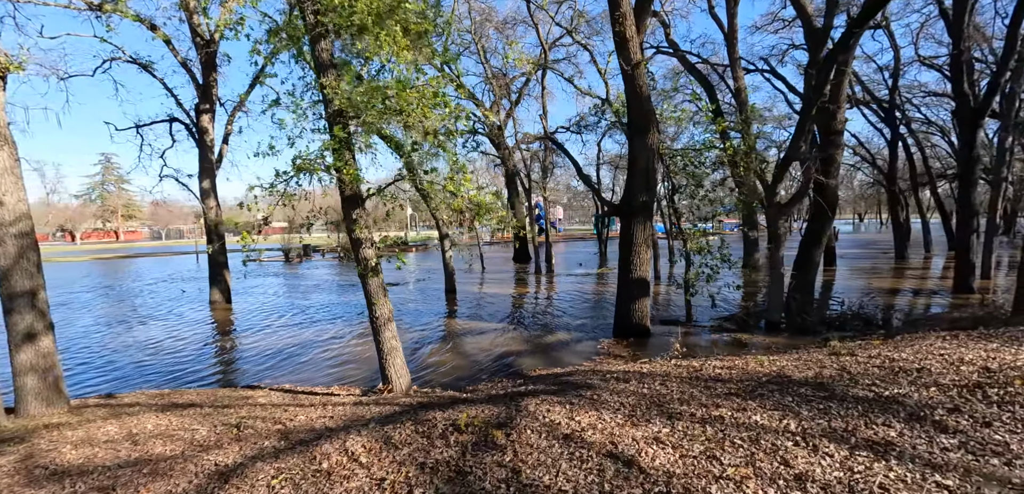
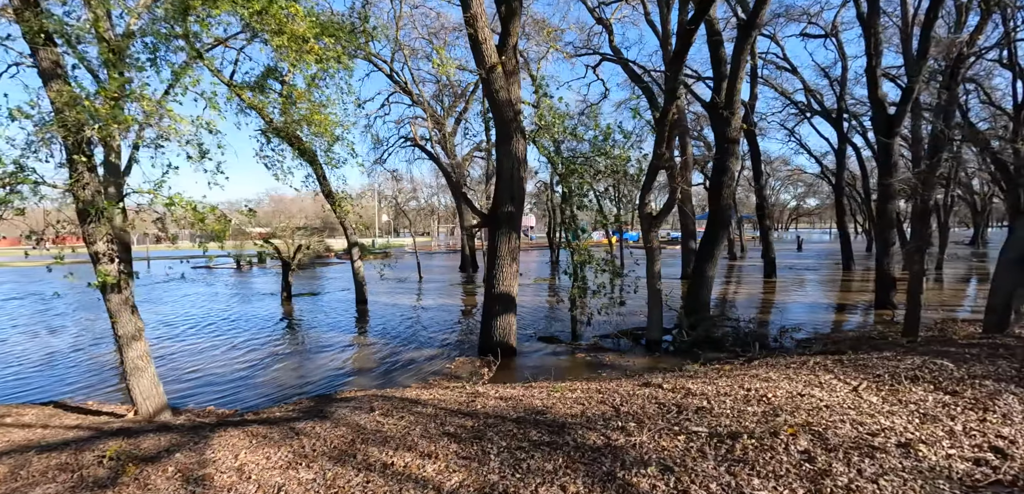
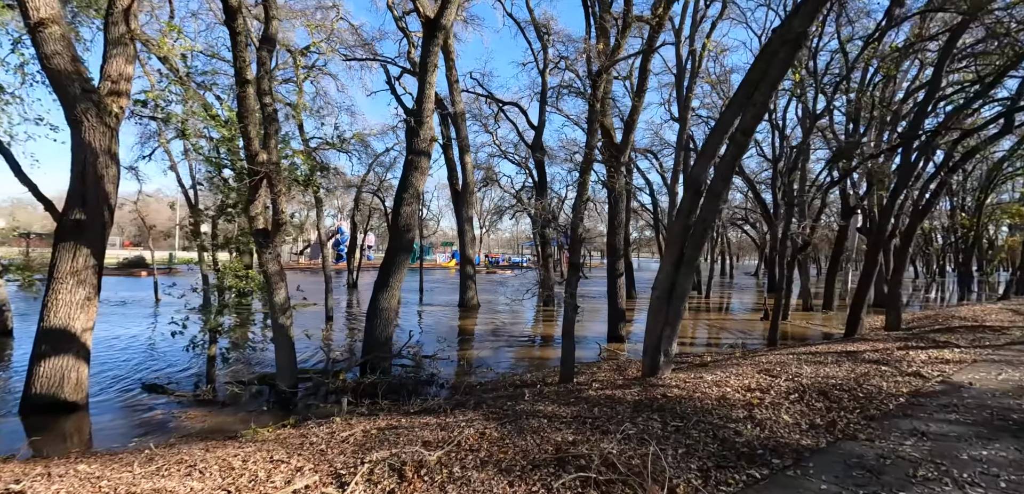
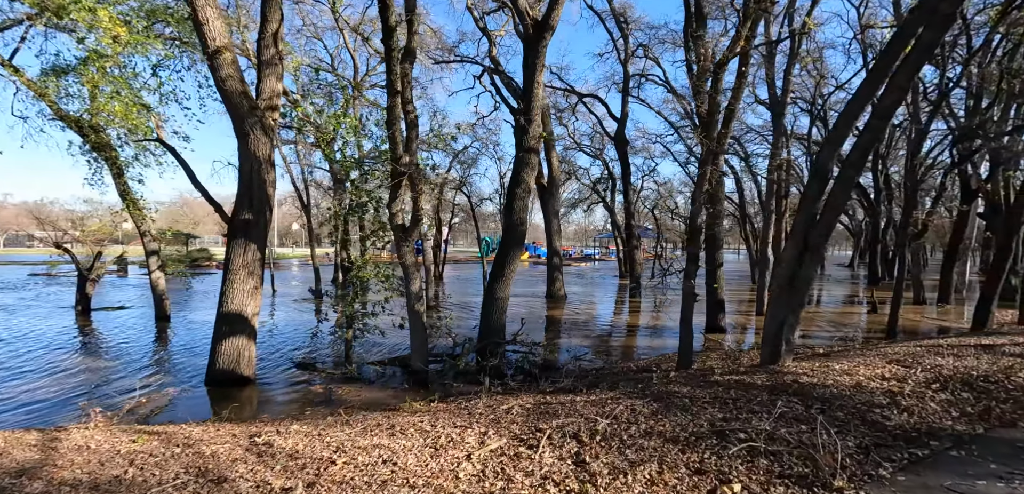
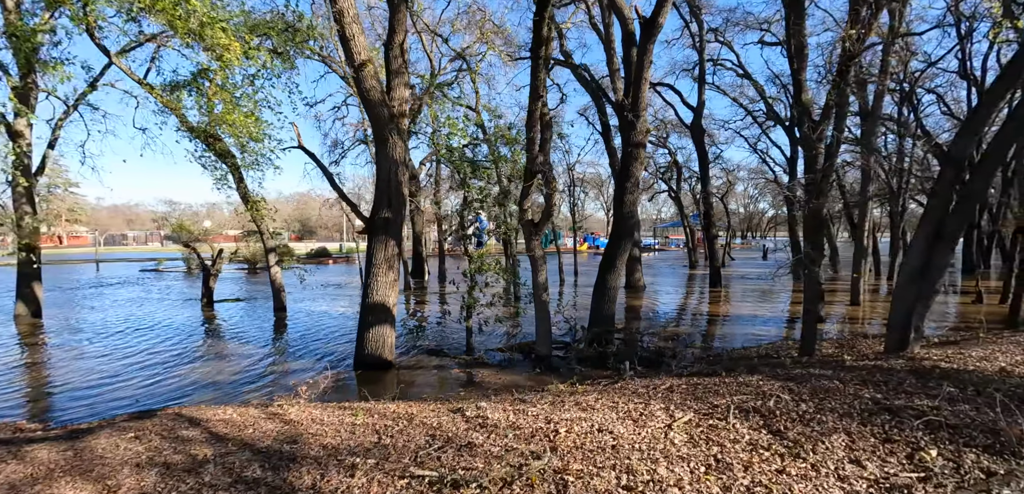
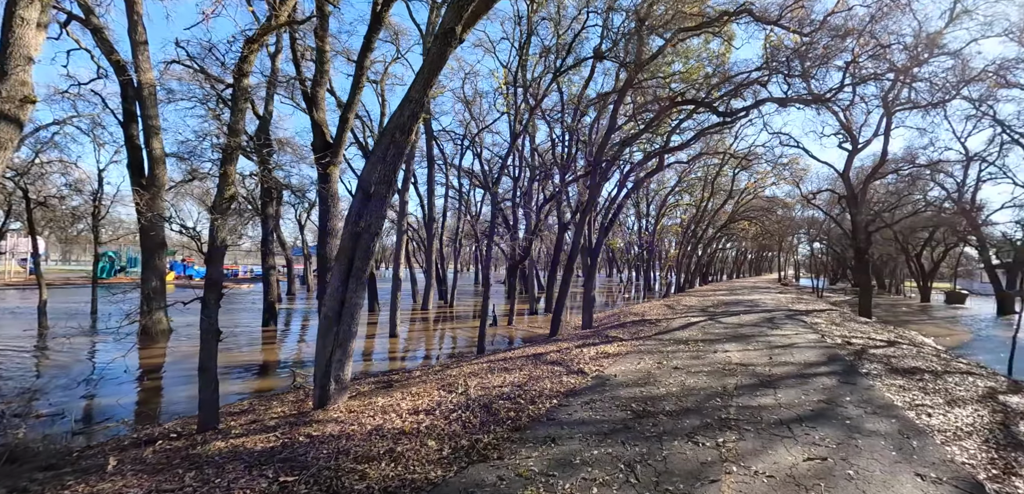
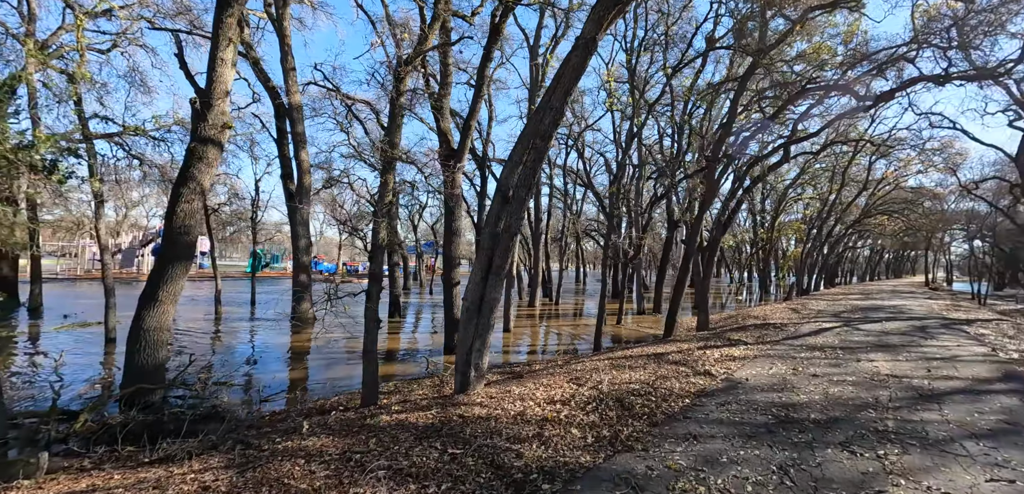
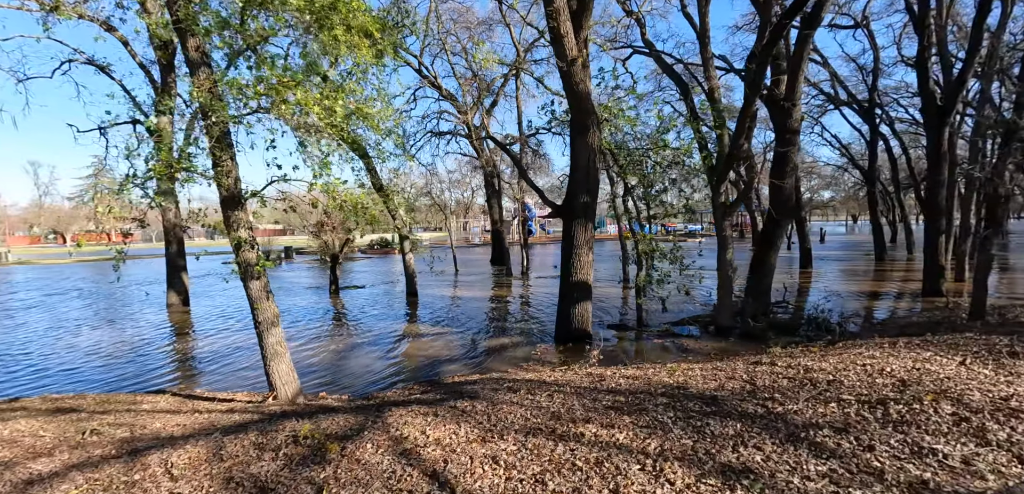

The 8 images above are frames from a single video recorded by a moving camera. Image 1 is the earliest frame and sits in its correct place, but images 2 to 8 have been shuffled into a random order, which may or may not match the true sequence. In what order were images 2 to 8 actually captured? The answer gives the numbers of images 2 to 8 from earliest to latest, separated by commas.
8, 2, 5, 4, 3, 7, 6
